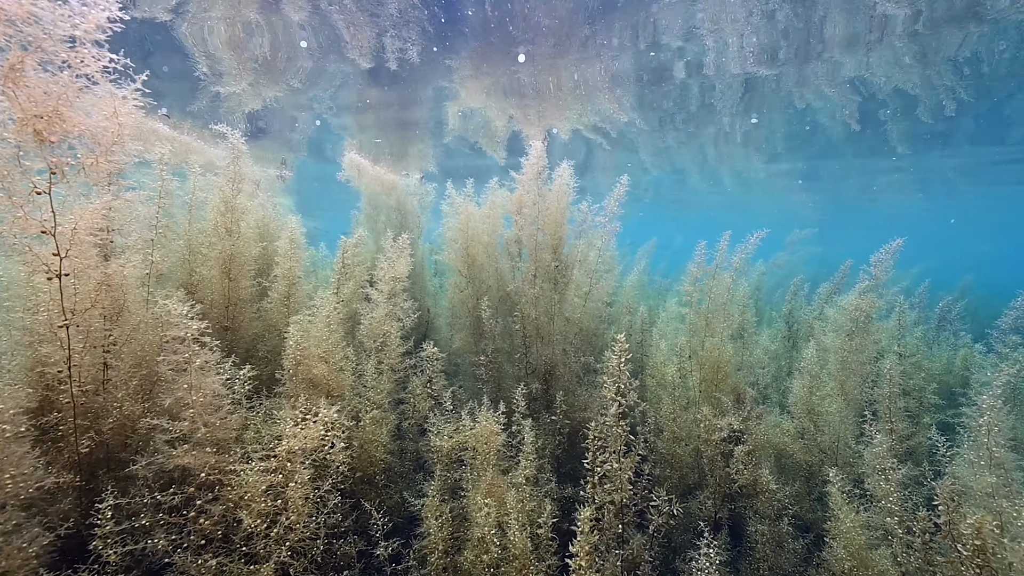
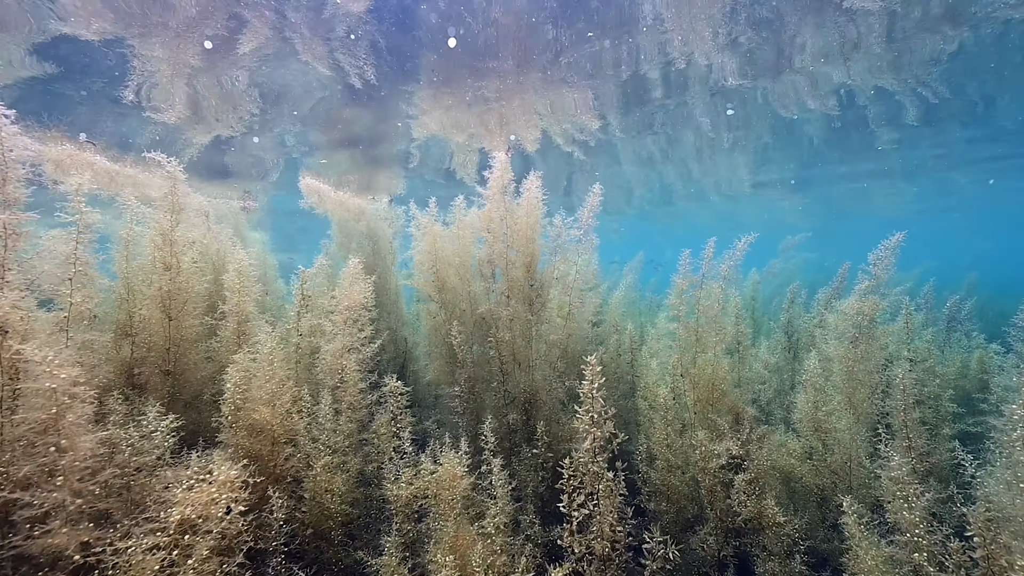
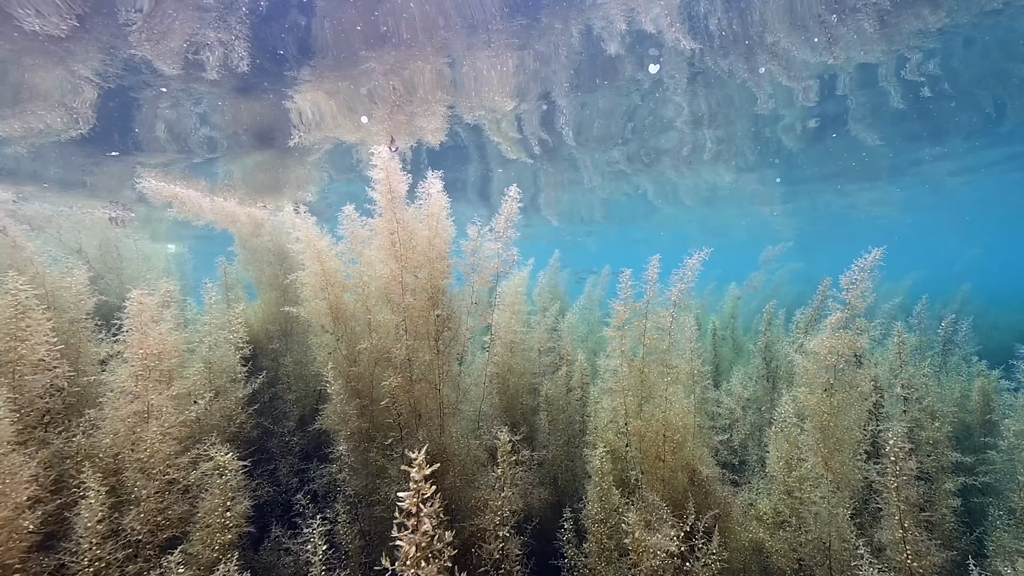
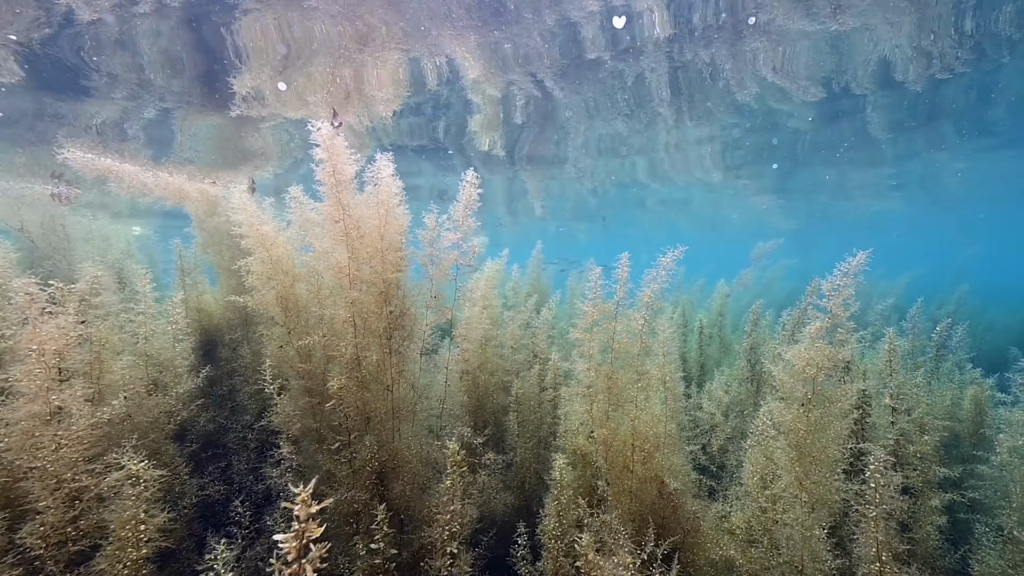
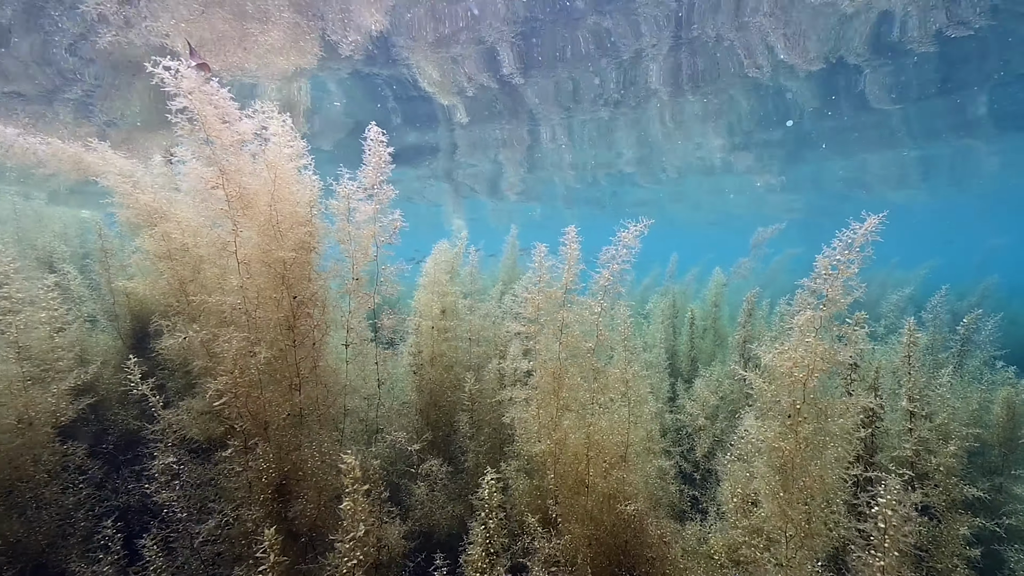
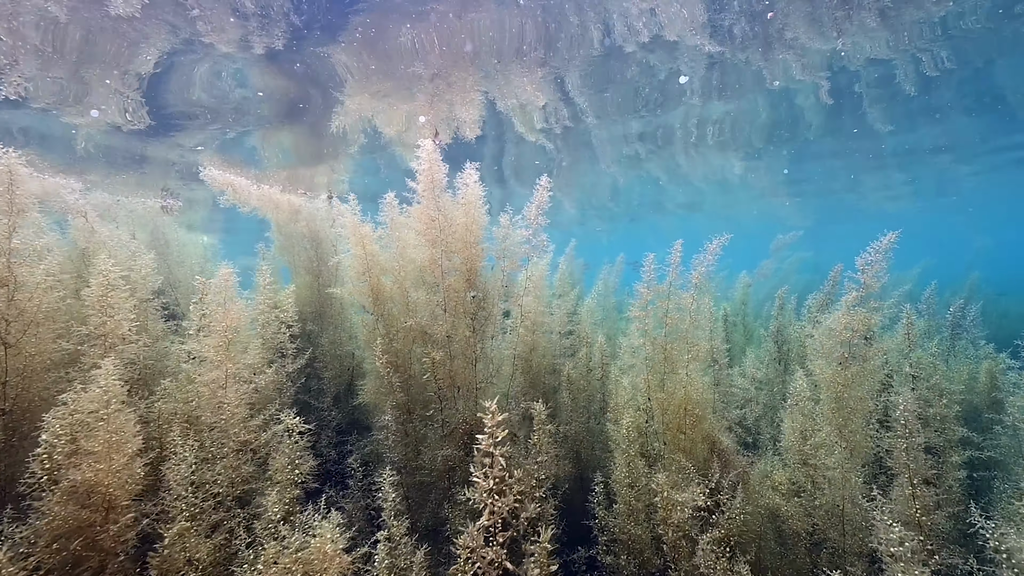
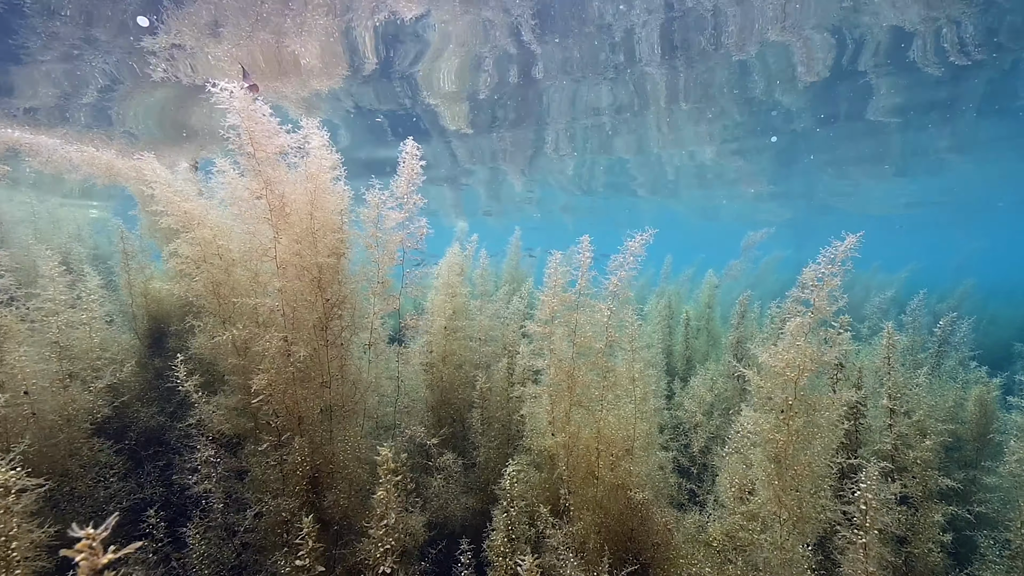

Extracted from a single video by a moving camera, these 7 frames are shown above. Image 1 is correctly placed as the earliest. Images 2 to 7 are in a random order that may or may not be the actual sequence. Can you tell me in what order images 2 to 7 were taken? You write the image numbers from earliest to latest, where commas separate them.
2, 6, 3, 4, 7, 5
